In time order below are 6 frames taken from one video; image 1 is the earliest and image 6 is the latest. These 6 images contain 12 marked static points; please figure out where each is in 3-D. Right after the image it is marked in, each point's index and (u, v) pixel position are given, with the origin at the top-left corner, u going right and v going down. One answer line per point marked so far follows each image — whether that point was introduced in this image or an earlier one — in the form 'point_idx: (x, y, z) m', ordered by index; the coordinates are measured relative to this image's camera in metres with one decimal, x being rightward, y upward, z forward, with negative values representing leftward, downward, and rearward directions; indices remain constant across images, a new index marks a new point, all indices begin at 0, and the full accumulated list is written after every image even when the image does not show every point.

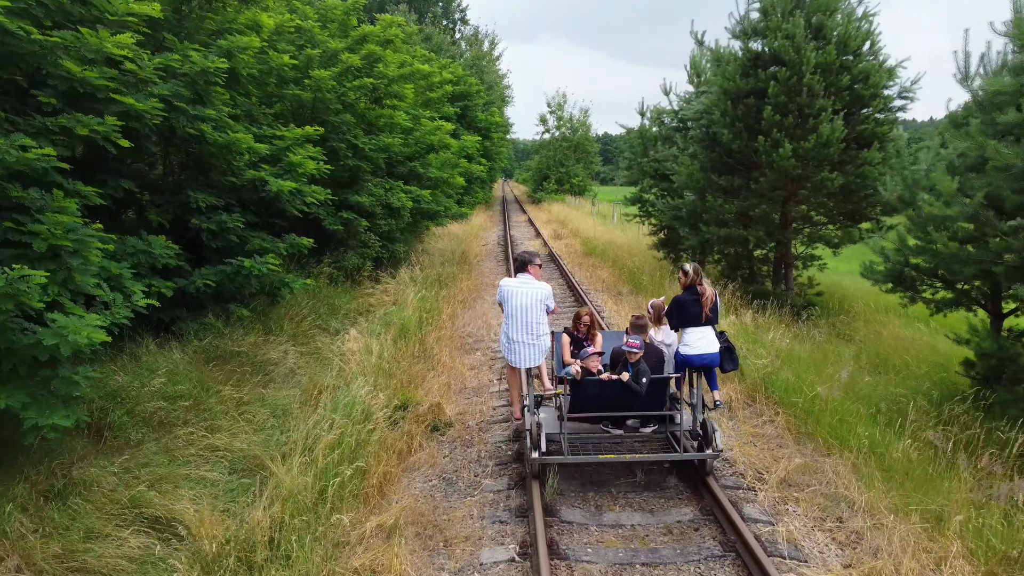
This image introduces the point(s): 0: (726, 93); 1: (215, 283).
0: (+2.8, +2.5, +10.2) m
1: (-2.7, 0.0, +7.2) m
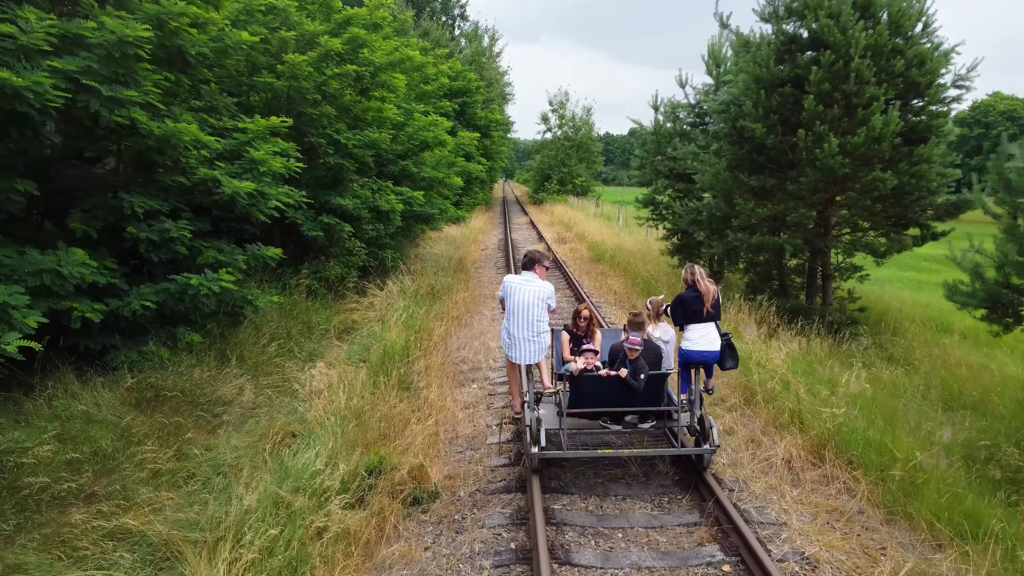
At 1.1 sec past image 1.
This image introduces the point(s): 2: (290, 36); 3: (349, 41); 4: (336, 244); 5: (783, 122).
0: (+2.8, +2.4, +9.0) m
1: (-2.7, -0.1, +6.0) m
2: (-2.5, +2.8, +8.8) m
3: (-2.1, +3.1, +9.9) m
4: (-2.3, +0.6, +10.3) m
5: (+3.1, +1.9, +8.9) m
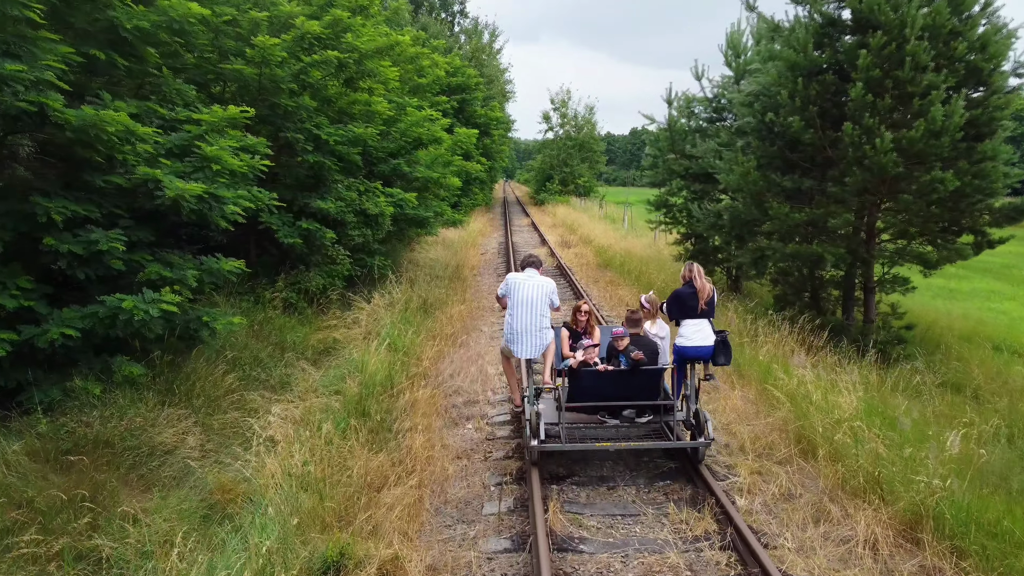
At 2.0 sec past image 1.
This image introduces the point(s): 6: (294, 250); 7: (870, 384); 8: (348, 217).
0: (+2.8, +2.2, +7.9) m
1: (-2.7, -0.3, +4.9) m
2: (-2.5, +2.7, +7.7) m
3: (-2.0, +3.0, +8.8) m
4: (-2.3, +0.4, +9.2) m
5: (+3.1, +1.7, +7.8) m
6: (-2.5, +0.4, +9.0) m
7: (+2.6, -0.7, +5.8) m
8: (-2.0, +0.9, +9.6) m
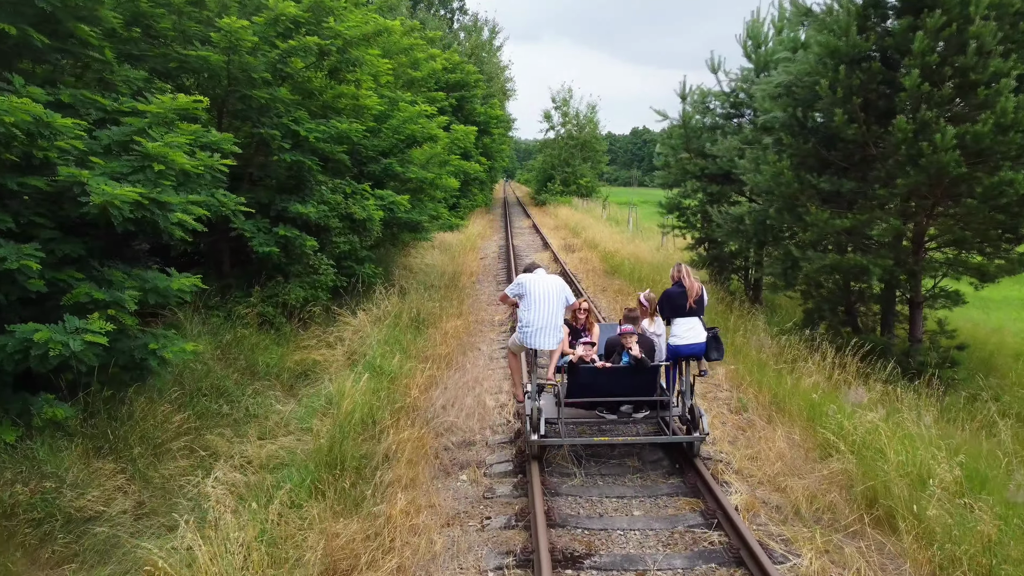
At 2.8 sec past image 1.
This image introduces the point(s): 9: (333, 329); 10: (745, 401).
0: (+2.8, +2.1, +7.0) m
1: (-2.7, -0.4, +4.0) m
2: (-2.5, +2.5, +6.8) m
3: (-2.0, +2.8, +7.9) m
4: (-2.3, +0.3, +8.3) m
5: (+3.1, +1.6, +6.9) m
6: (-2.5, +0.3, +8.1) m
7: (+2.6, -0.8, +4.8) m
8: (-2.0, +0.7, +8.6) m
9: (-1.9, -0.4, +8.4) m
10: (+1.8, -0.9, +6.1) m
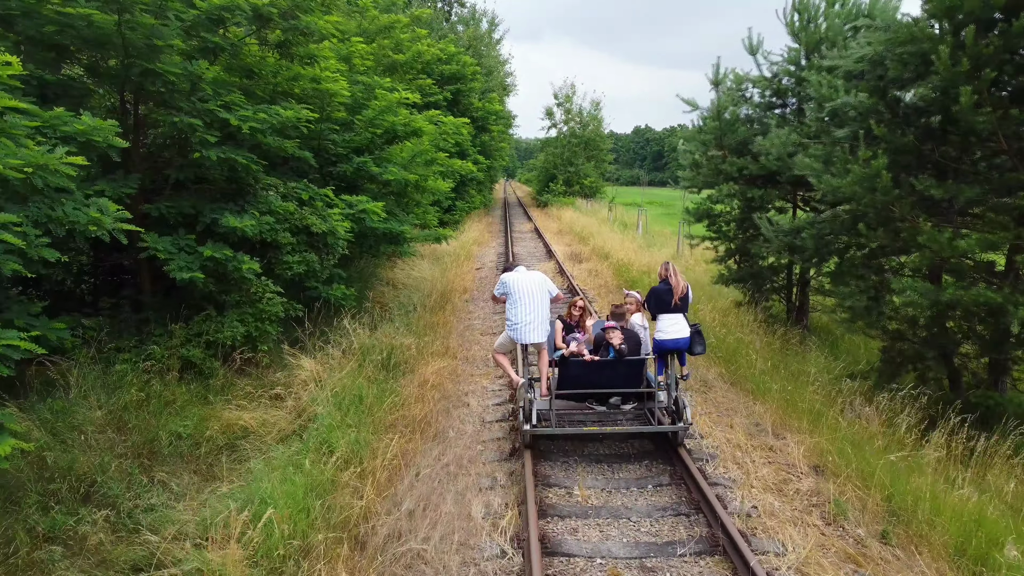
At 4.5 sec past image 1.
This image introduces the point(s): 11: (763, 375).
0: (+2.8, +1.8, +5.1) m
1: (-2.7, -0.7, +2.1) m
2: (-2.5, +2.2, +4.9) m
3: (-2.0, +2.5, +6.0) m
4: (-2.3, 0.0, +6.4) m
5: (+3.1, +1.3, +5.0) m
6: (-2.5, 0.0, +6.2) m
7: (+2.6, -1.1, +3.0) m
8: (-2.0, +0.4, +6.8) m
9: (-1.9, -0.7, +6.5) m
10: (+1.8, -1.2, +4.2) m
11: (+2.1, -0.7, +6.6) m
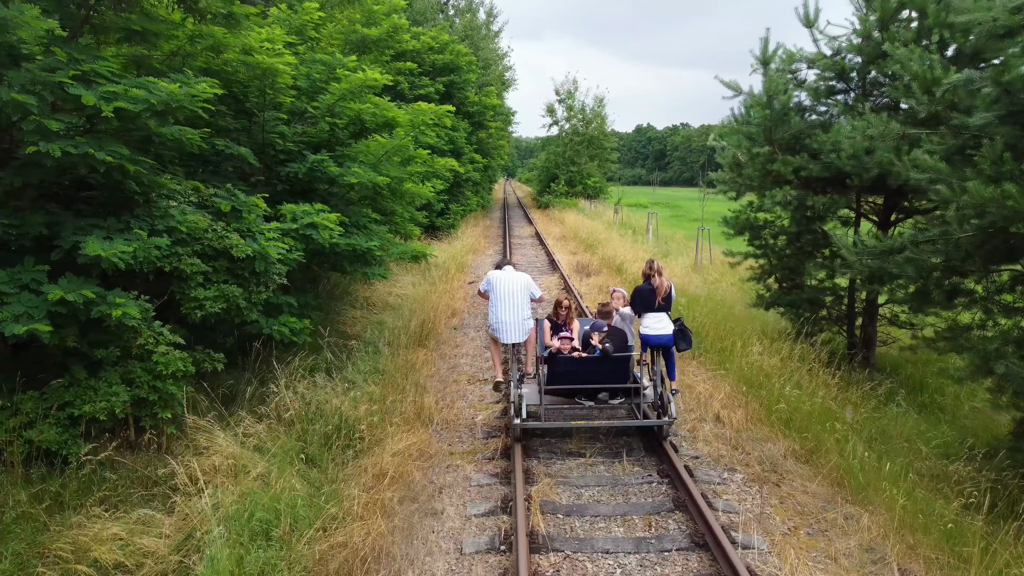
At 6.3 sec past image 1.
0: (+2.8, +1.5, +3.2) m
1: (-2.7, -1.0, +0.2) m
2: (-2.5, +1.9, +3.0) m
3: (-2.1, +2.2, +4.1) m
4: (-2.3, -0.3, +4.5) m
5: (+3.0, +1.0, +3.1) m
6: (-2.5, -0.3, +4.3) m
7: (+2.6, -1.4, +1.0) m
8: (-2.0, +0.1, +4.9) m
9: (-2.0, -1.0, +4.6) m
10: (+1.7, -1.5, +2.3) m
11: (+2.1, -1.0, +4.7) m
